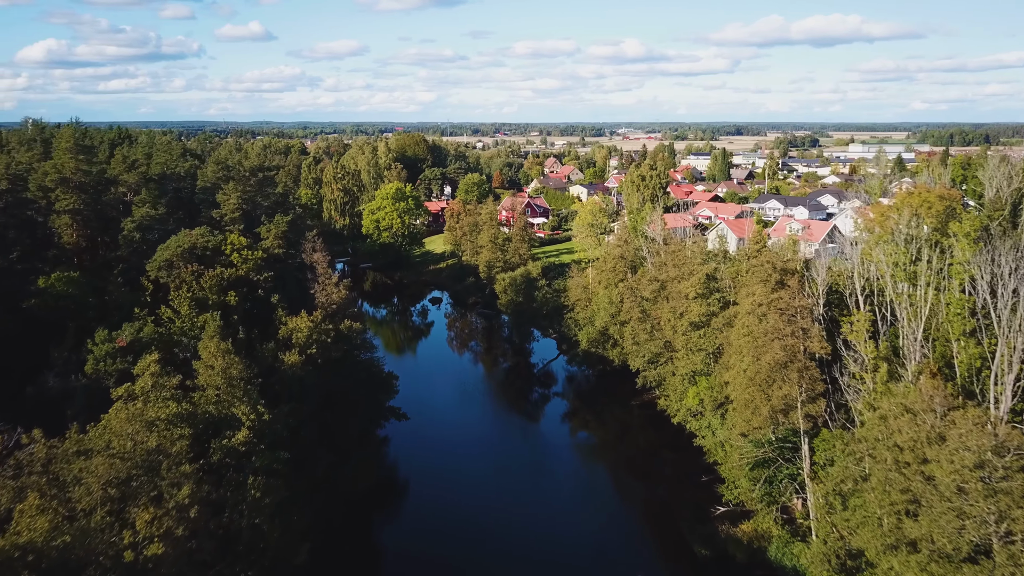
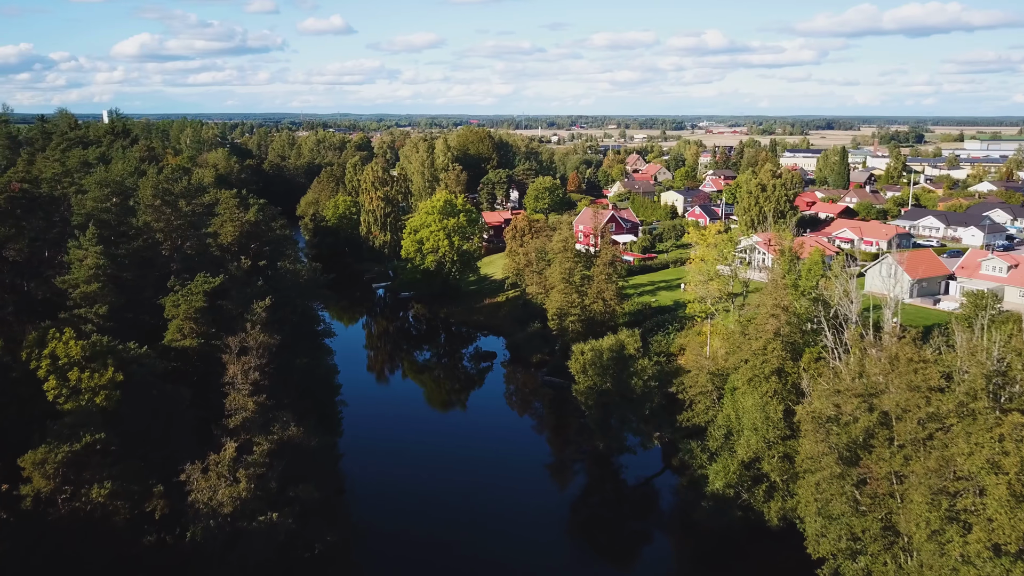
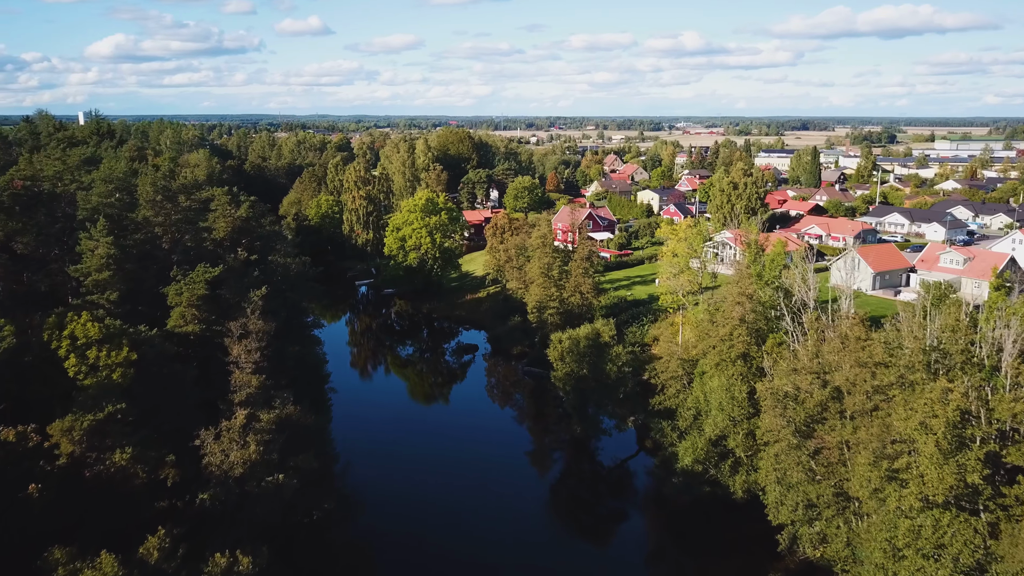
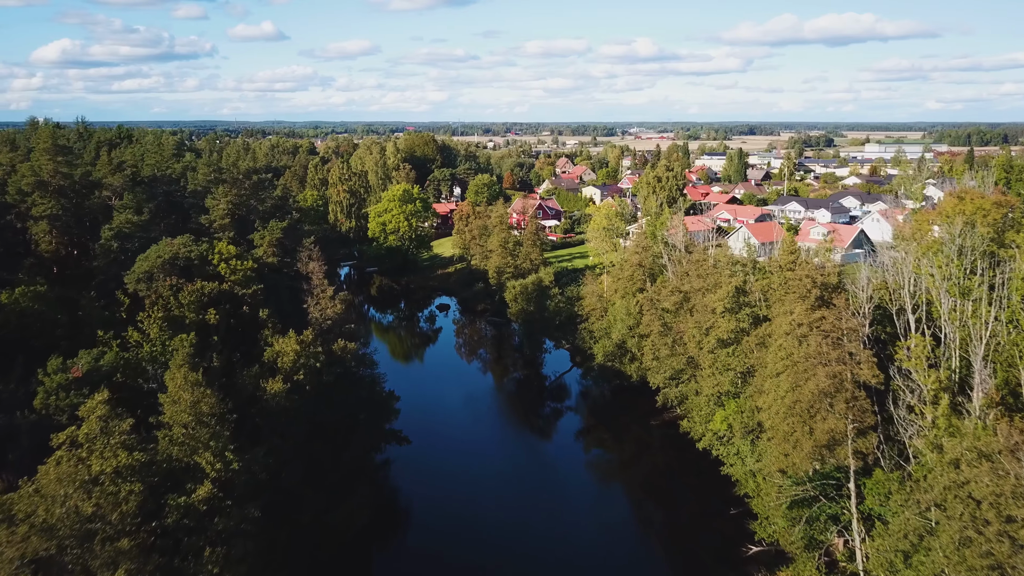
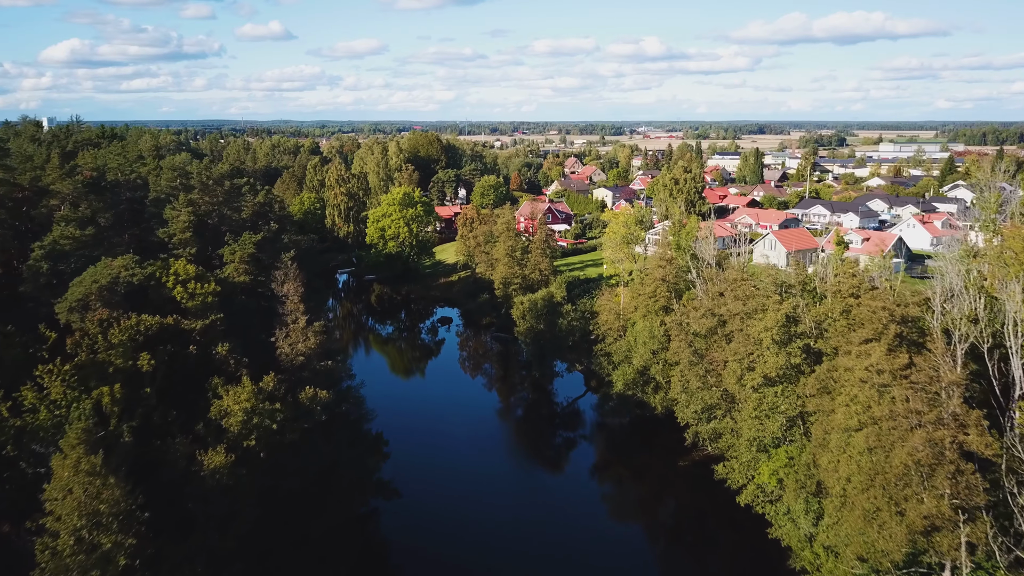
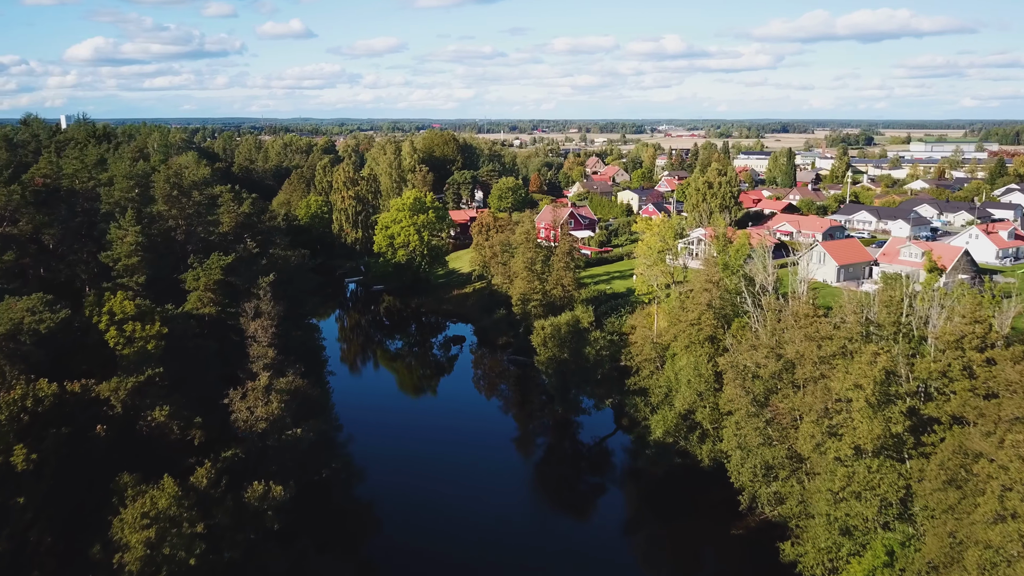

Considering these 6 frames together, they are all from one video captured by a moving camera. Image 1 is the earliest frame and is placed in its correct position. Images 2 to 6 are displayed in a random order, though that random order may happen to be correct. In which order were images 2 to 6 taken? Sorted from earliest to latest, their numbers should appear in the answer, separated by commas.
4, 5, 6, 3, 2
